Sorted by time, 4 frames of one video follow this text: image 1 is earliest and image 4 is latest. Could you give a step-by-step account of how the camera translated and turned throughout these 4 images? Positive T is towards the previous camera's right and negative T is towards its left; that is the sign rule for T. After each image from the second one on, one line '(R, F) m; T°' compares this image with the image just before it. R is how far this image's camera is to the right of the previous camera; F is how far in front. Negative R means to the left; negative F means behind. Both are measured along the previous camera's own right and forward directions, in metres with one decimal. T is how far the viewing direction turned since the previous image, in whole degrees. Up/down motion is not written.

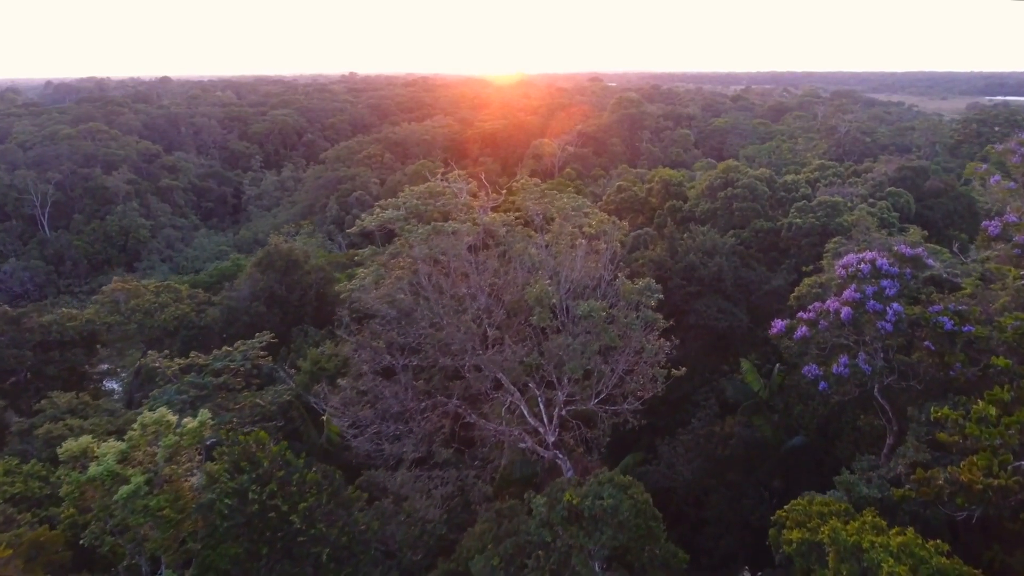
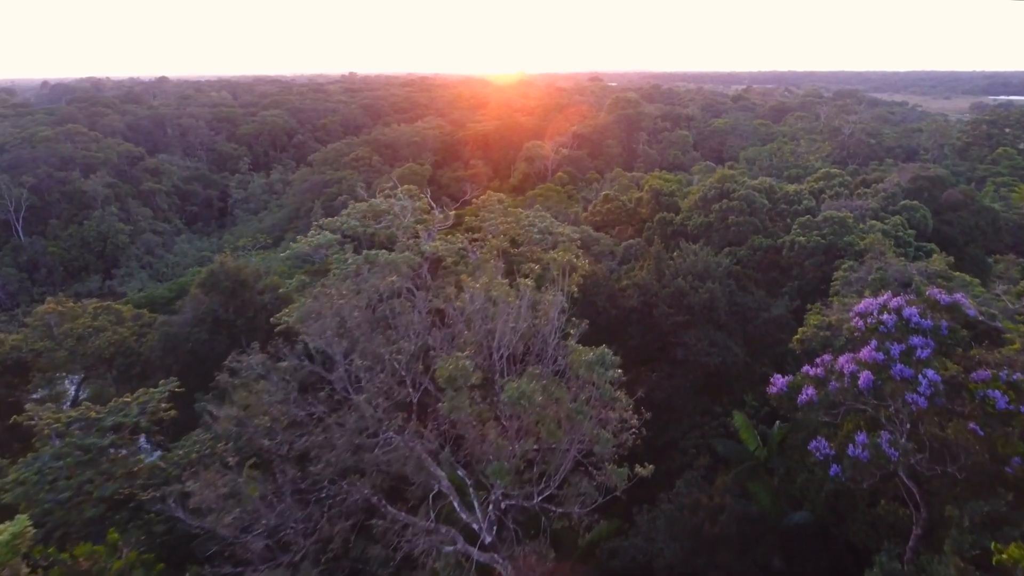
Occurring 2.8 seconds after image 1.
(+0.6, +1.7) m; 0°
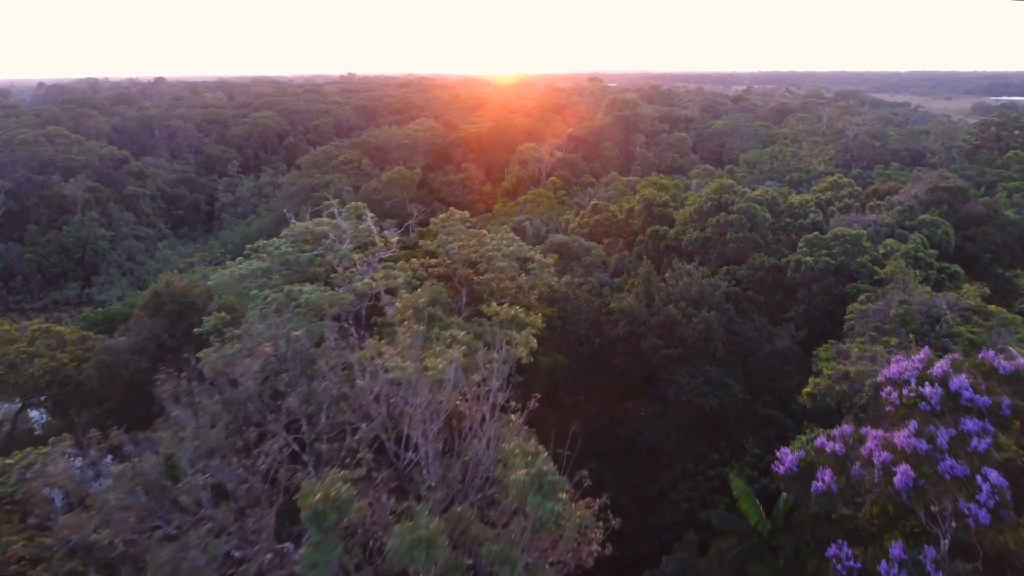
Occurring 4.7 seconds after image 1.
(+0.4, +1.5) m; 0°
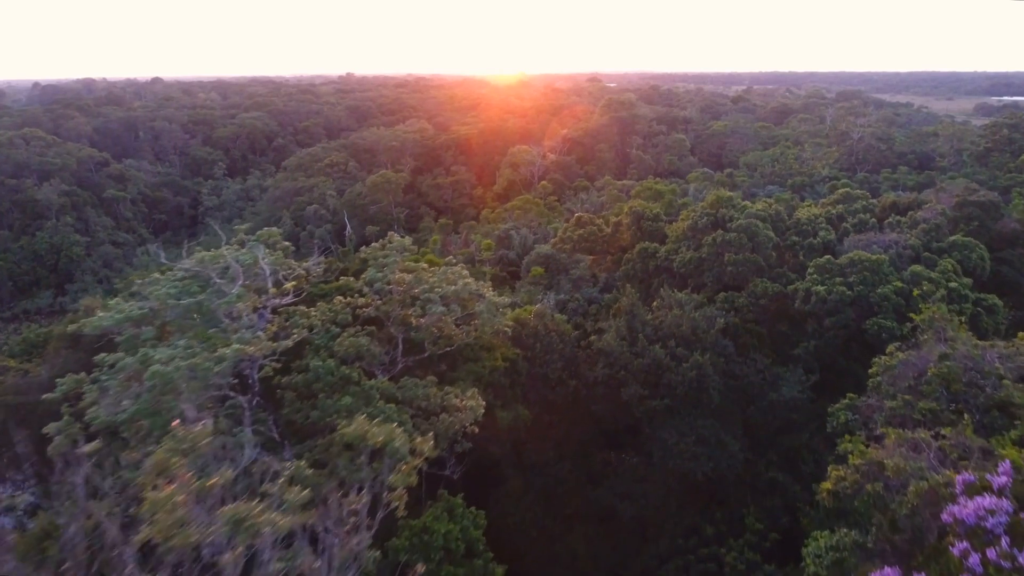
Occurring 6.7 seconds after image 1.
(+0.5, +1.8) m; 0°
